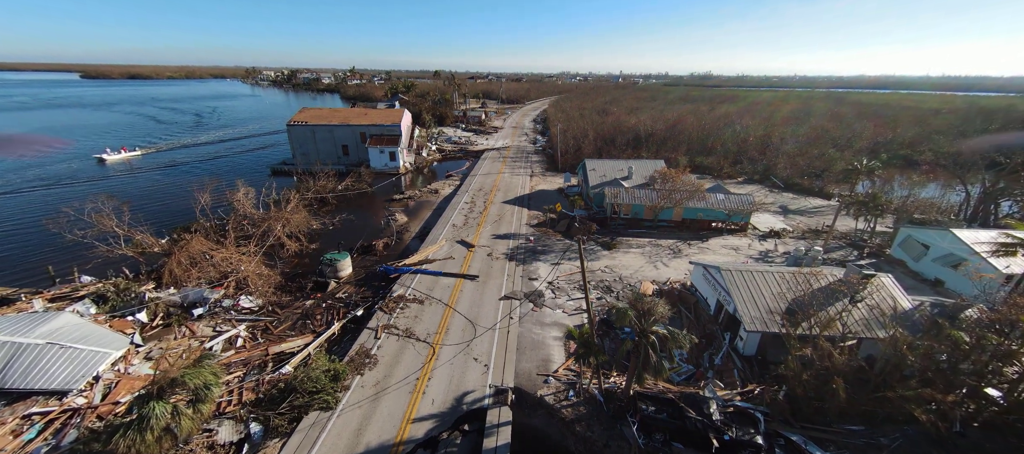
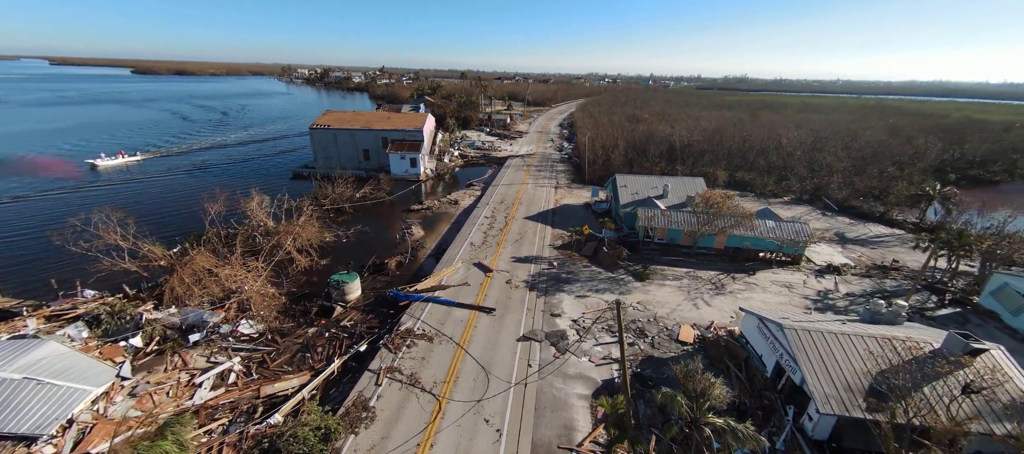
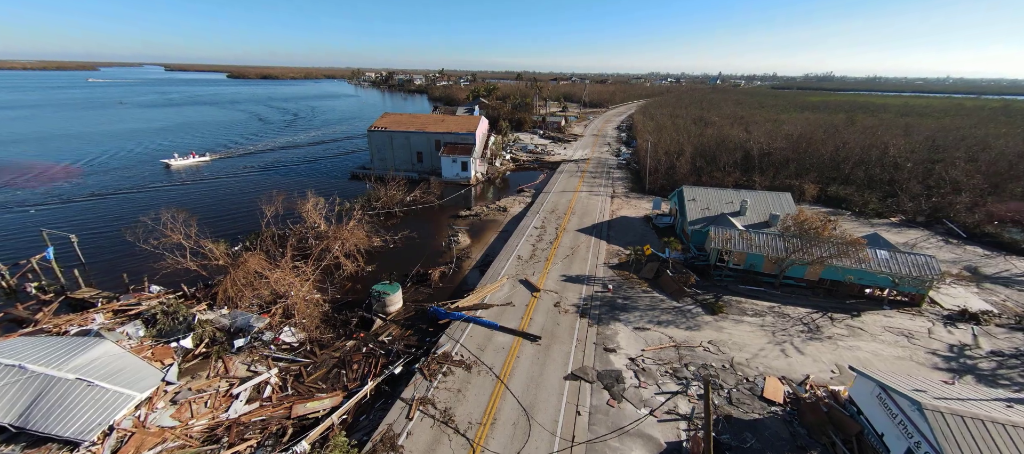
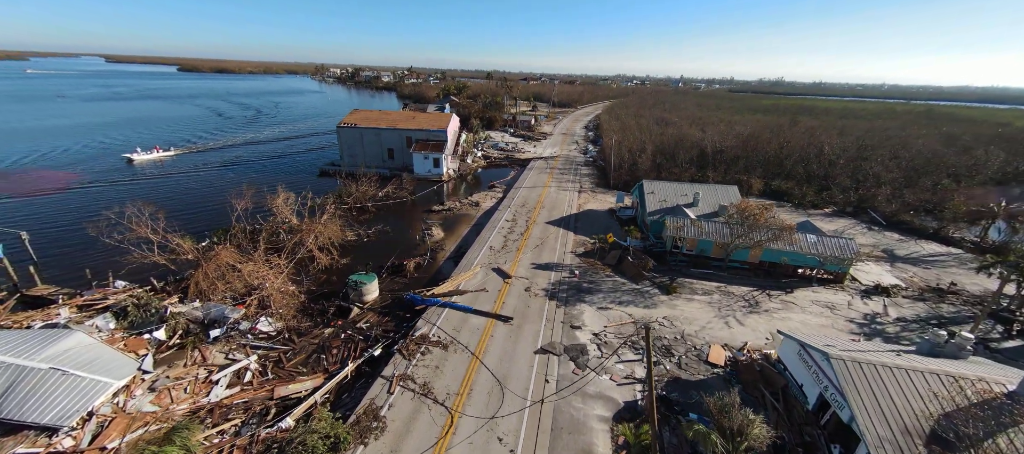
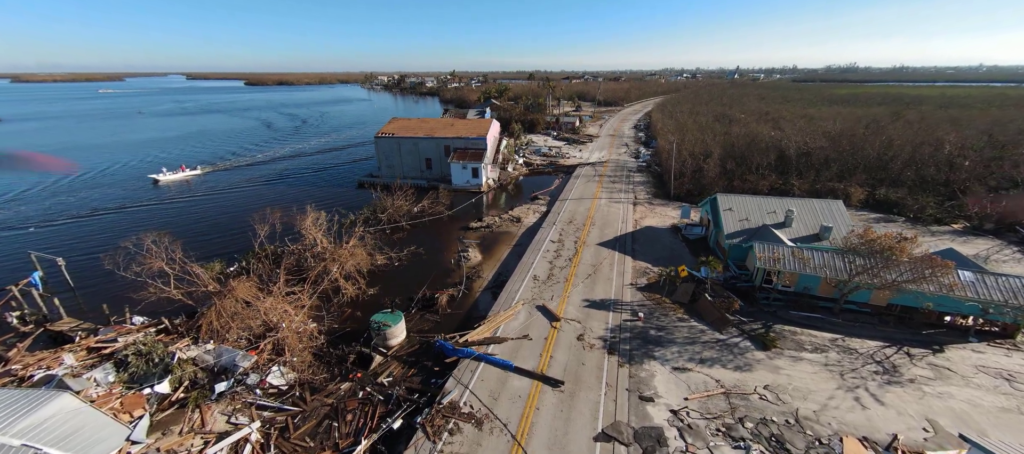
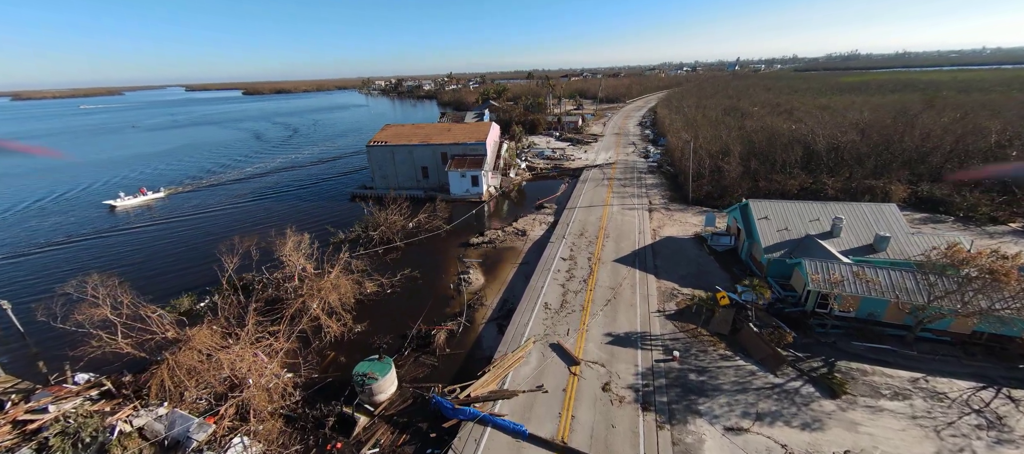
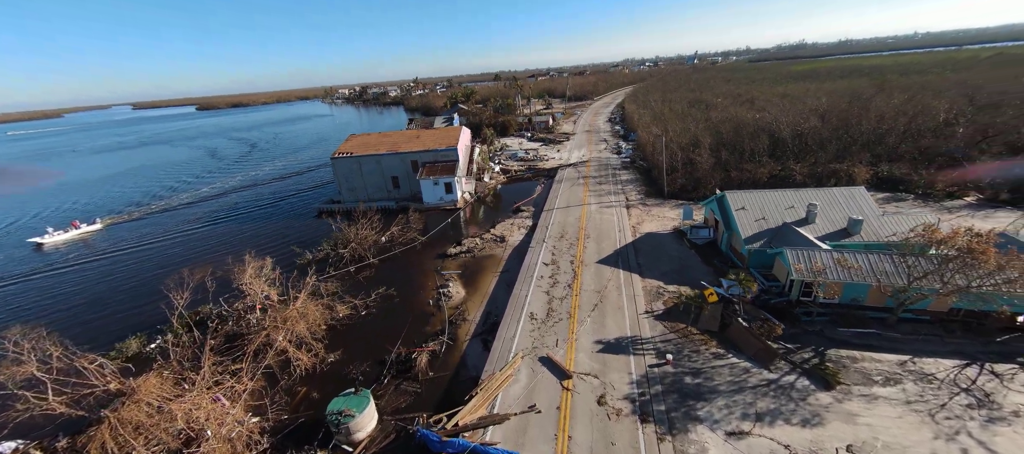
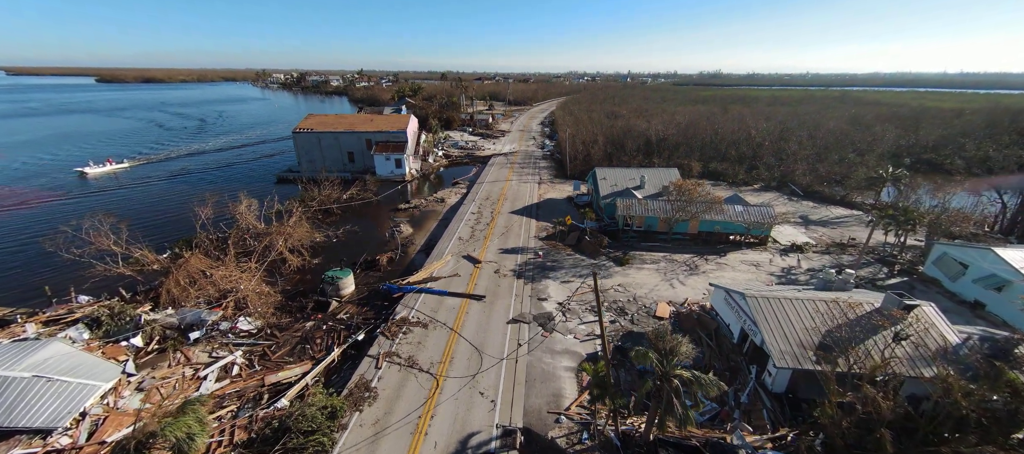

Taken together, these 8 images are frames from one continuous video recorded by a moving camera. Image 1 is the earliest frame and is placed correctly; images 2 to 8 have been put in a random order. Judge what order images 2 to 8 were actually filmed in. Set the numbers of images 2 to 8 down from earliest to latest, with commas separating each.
8, 2, 4, 3, 5, 6, 7
